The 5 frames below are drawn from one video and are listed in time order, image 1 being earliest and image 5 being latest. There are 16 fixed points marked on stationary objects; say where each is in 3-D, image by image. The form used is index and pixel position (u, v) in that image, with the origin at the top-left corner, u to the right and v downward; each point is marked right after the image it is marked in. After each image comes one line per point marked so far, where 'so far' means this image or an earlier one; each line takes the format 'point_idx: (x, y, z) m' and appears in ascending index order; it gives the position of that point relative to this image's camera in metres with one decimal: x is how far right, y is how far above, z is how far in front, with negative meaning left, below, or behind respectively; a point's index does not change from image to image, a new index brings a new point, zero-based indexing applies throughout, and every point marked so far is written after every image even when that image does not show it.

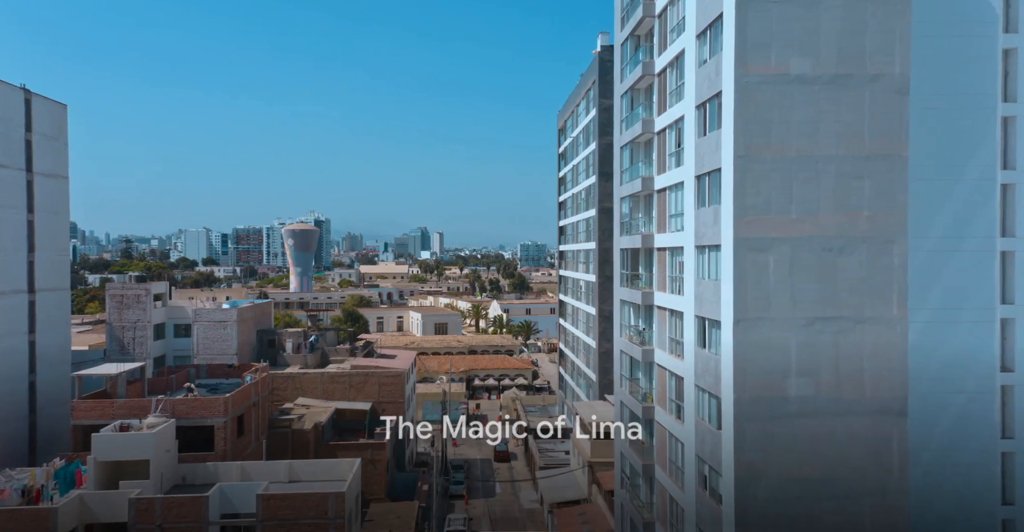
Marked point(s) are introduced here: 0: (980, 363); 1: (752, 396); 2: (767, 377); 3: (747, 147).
0: (+11.7, -2.4, +16.3) m
1: (+5.3, -2.9, +14.4) m
2: (+5.7, -2.5, +14.5) m
3: (+5.2, +2.6, +14.4) m
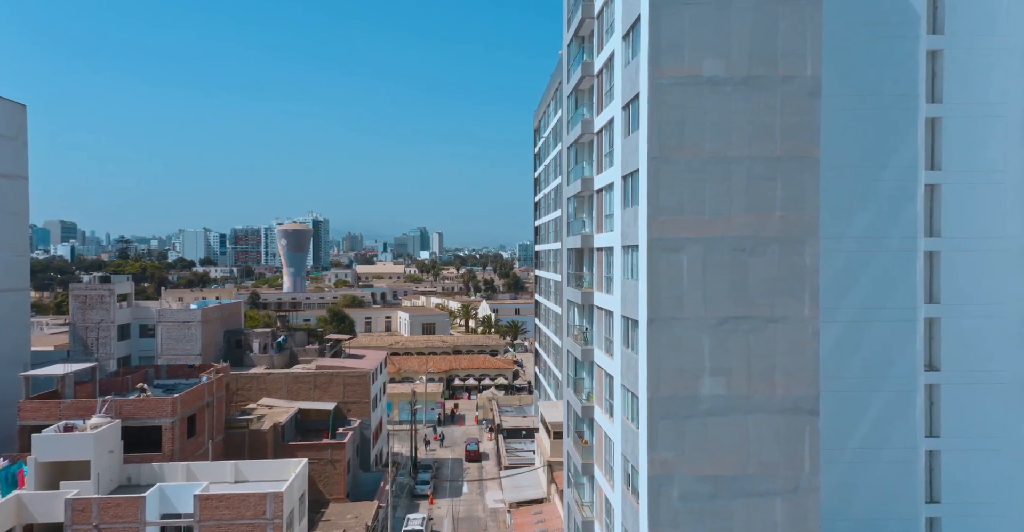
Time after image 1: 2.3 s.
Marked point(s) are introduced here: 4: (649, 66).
0: (+9.8, -2.4, +16.5) m
1: (+3.4, -2.9, +14.5) m
2: (+3.8, -2.5, +14.6) m
3: (+3.3, +2.6, +14.5) m
4: (+3.1, +4.5, +14.5) m
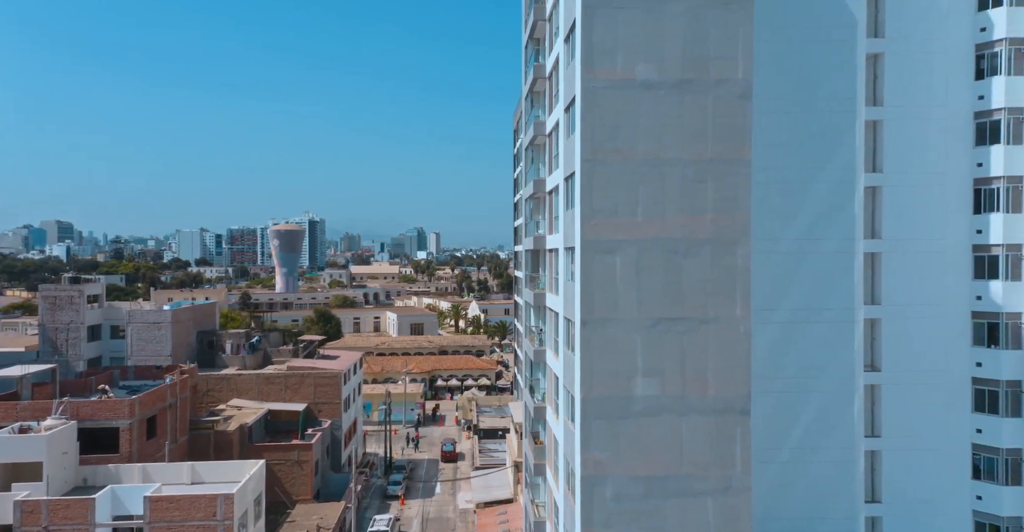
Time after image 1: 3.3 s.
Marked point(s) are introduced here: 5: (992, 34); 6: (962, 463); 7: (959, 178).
0: (+8.3, -2.5, +16.6) m
1: (+1.9, -2.9, +14.6) m
2: (+2.3, -2.5, +14.7) m
3: (+1.8, +2.6, +14.6) m
4: (+1.6, +4.4, +14.6) m
5: (+12.8, +6.2, +17.4) m
6: (+12.2, -5.4, +17.6) m
7: (+12.1, +2.4, +17.6) m
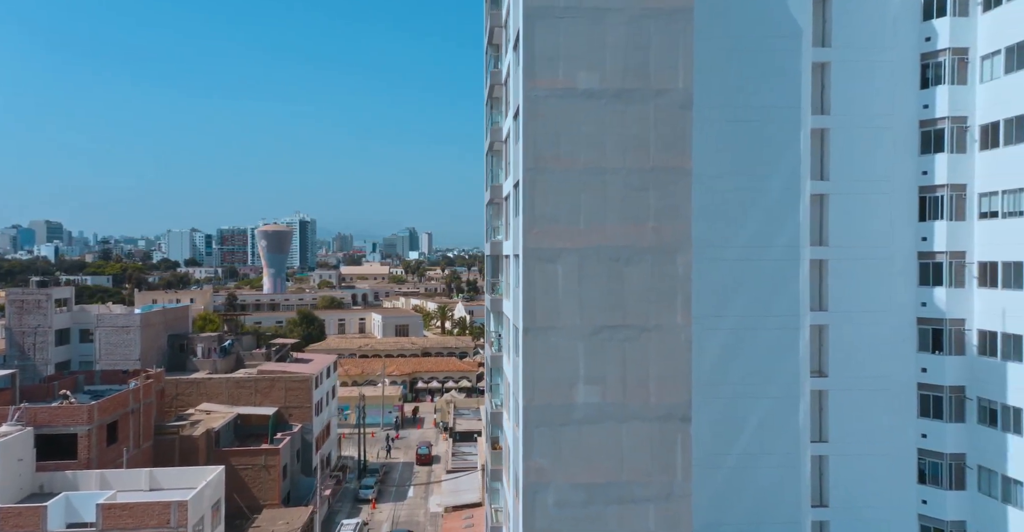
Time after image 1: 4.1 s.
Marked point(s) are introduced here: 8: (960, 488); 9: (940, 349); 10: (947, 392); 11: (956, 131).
0: (+7.0, -2.7, +16.8) m
1: (+0.6, -3.1, +14.7) m
2: (+1.0, -2.7, +14.7) m
3: (+0.5, +2.4, +14.7) m
4: (+0.3, +4.2, +14.6) m
5: (+11.4, +6.0, +17.6) m
6: (+10.9, -5.5, +17.8) m
7: (+10.7, +2.2, +17.8) m
8: (+12.1, -6.0, +17.6) m
9: (+11.6, -2.3, +17.8) m
10: (+11.7, -3.4, +17.7) m
11: (+11.9, +3.6, +17.6) m
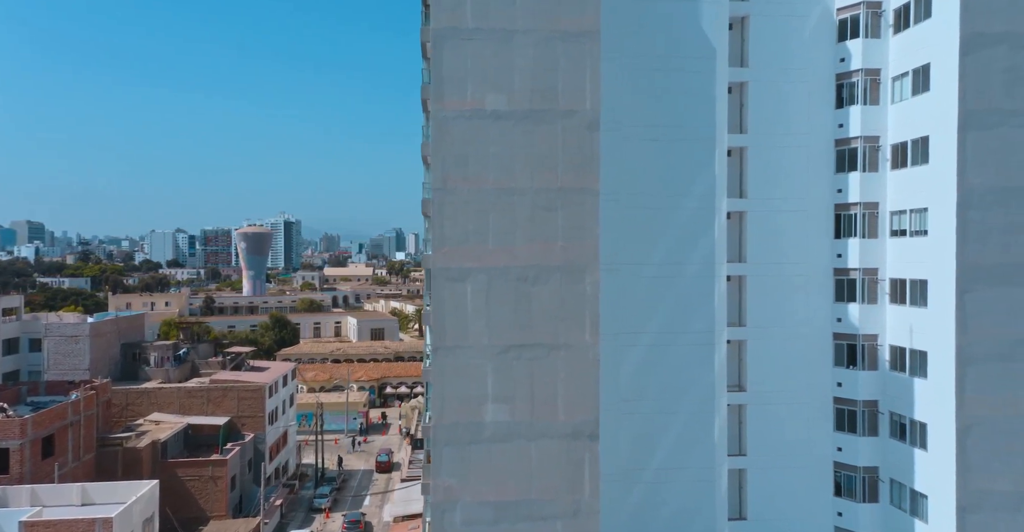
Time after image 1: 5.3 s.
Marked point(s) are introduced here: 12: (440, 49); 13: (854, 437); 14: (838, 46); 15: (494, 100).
0: (+4.9, -3.1, +17.0) m
1: (-1.4, -3.5, +14.8) m
2: (-1.1, -3.1, +14.8) m
3: (-1.6, +2.0, +14.8) m
4: (-1.8, +3.8, +14.7) m
5: (+9.3, +5.5, +17.9) m
6: (+8.7, -6.0, +18.1) m
7: (+8.6, +1.8, +18.1) m
8: (+9.9, -6.5, +17.9) m
9: (+9.5, -2.7, +18.1) m
10: (+9.6, -3.9, +18.0) m
11: (+9.8, +3.2, +17.9) m
12: (-1.6, +4.9, +14.7) m
13: (+9.4, -4.7, +18.0) m
14: (+9.0, +6.1, +18.1) m
15: (-0.4, +3.8, +14.8) m
